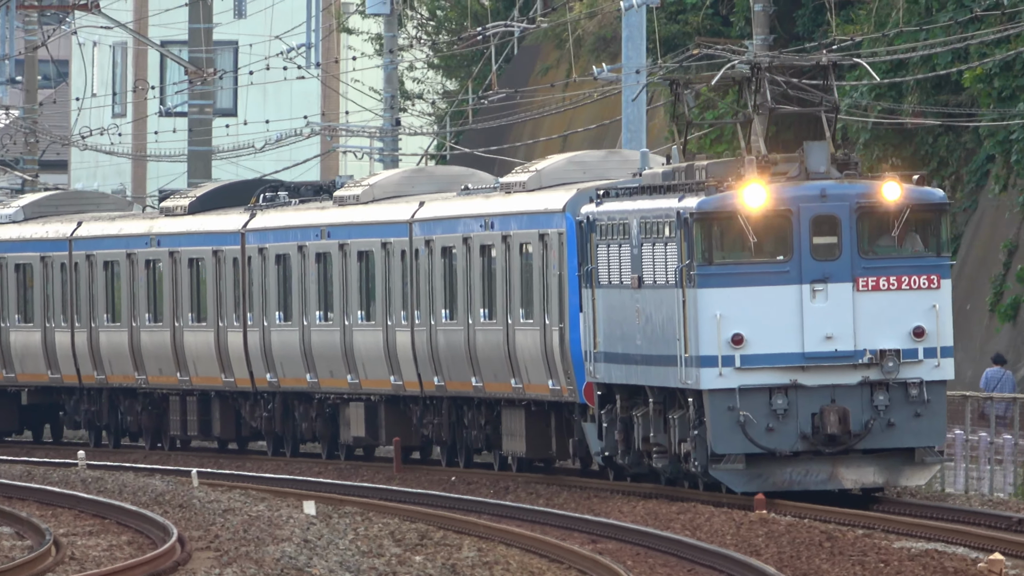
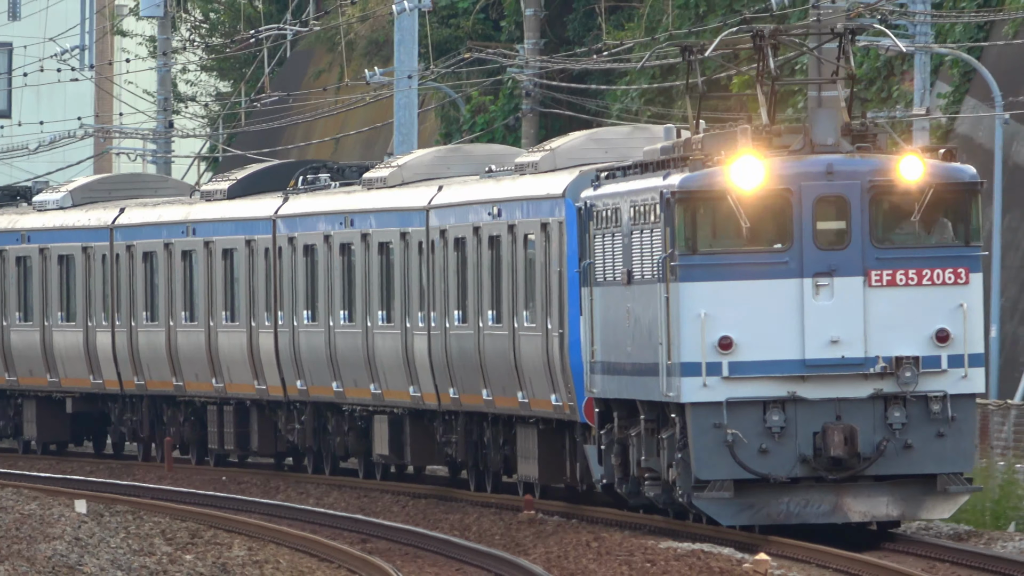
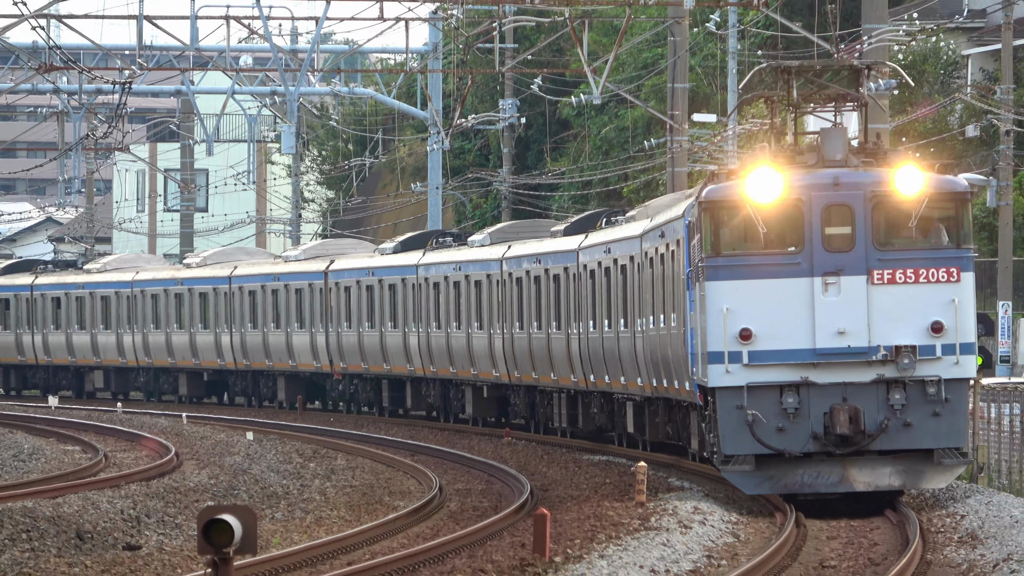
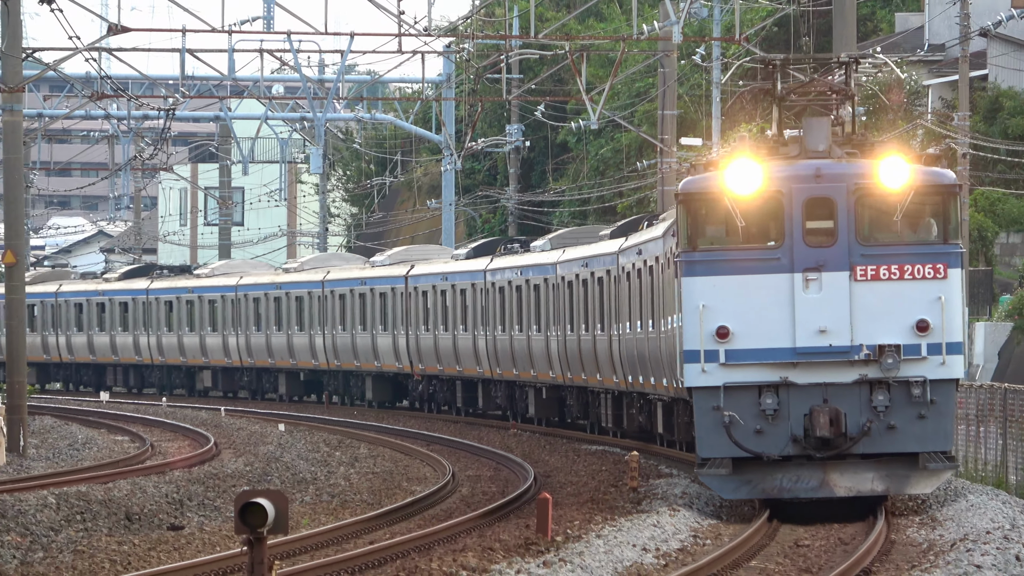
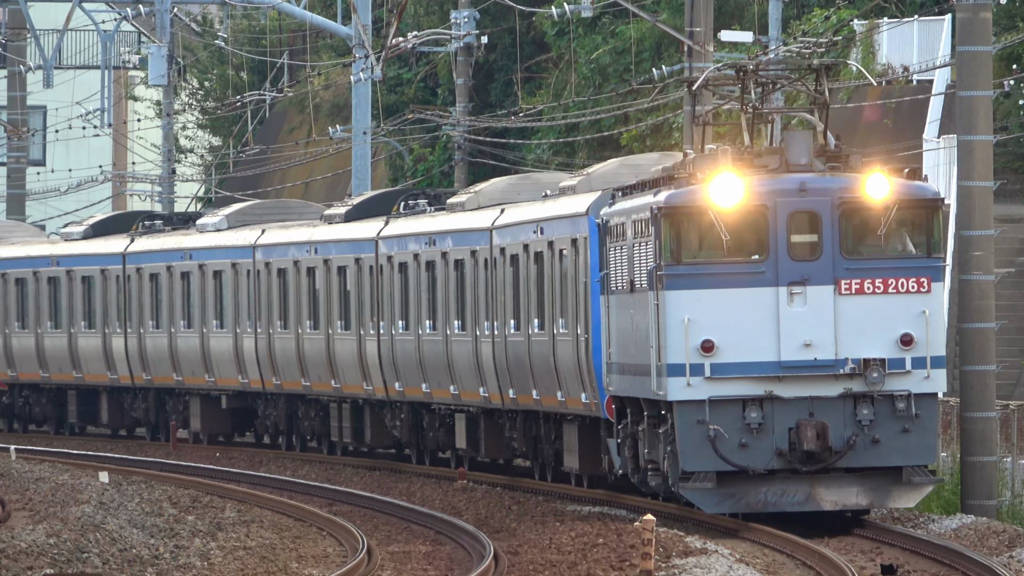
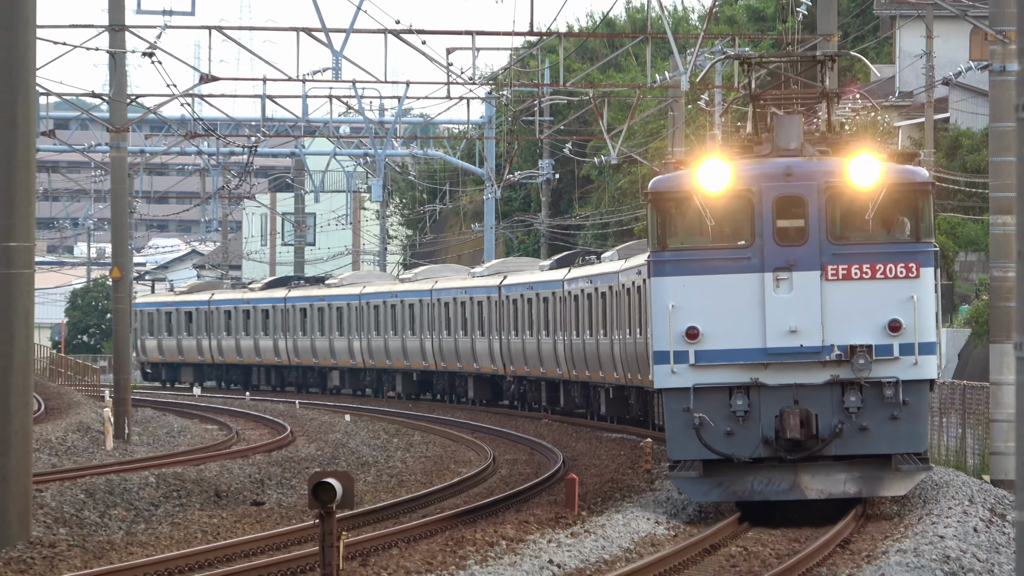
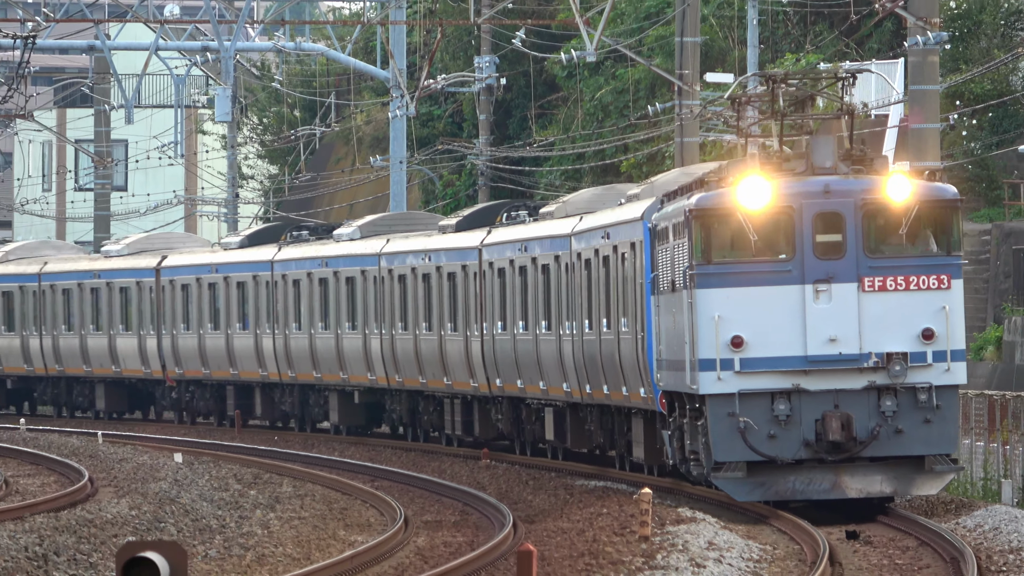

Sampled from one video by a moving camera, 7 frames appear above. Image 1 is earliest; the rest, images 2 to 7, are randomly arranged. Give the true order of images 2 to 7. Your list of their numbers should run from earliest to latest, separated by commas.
2, 5, 7, 3, 4, 6
